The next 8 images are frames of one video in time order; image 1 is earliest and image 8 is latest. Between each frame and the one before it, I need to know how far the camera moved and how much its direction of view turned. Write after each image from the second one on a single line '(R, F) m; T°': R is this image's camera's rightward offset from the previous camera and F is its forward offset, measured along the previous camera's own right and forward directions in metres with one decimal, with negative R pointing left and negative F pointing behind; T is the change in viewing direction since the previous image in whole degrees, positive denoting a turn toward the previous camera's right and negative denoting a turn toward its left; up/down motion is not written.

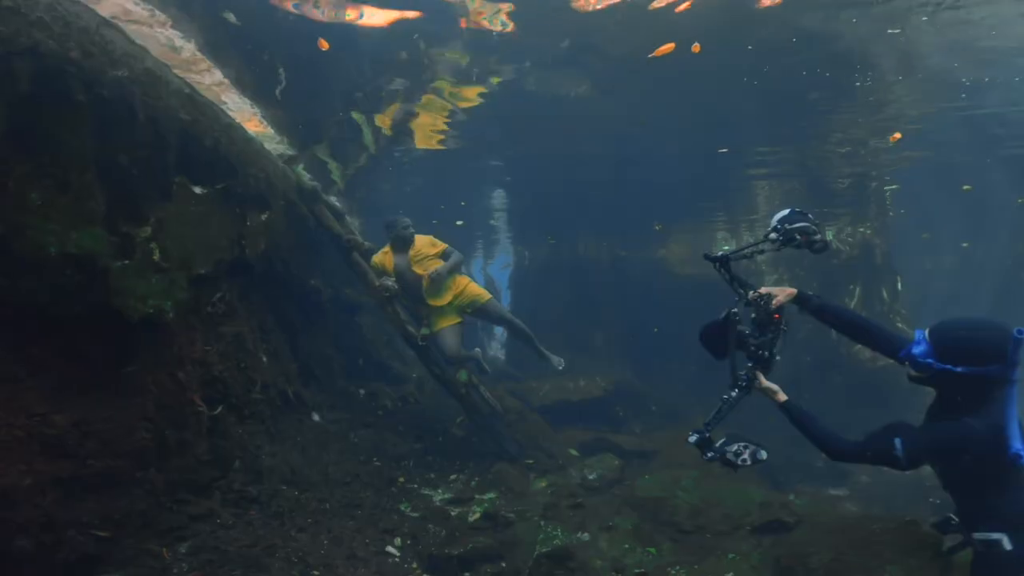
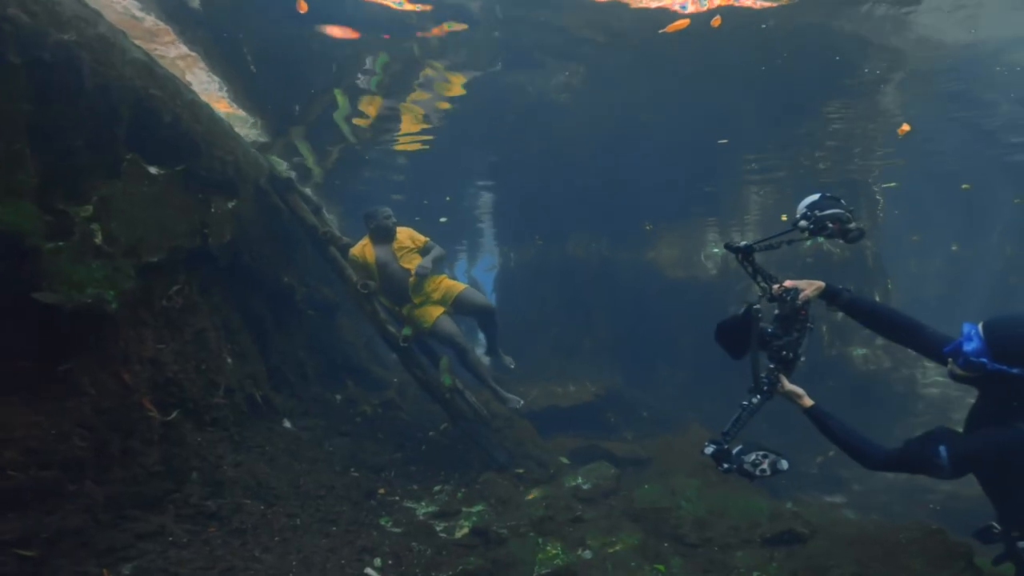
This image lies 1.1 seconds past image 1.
(-0.1, +0.6) m; +2°
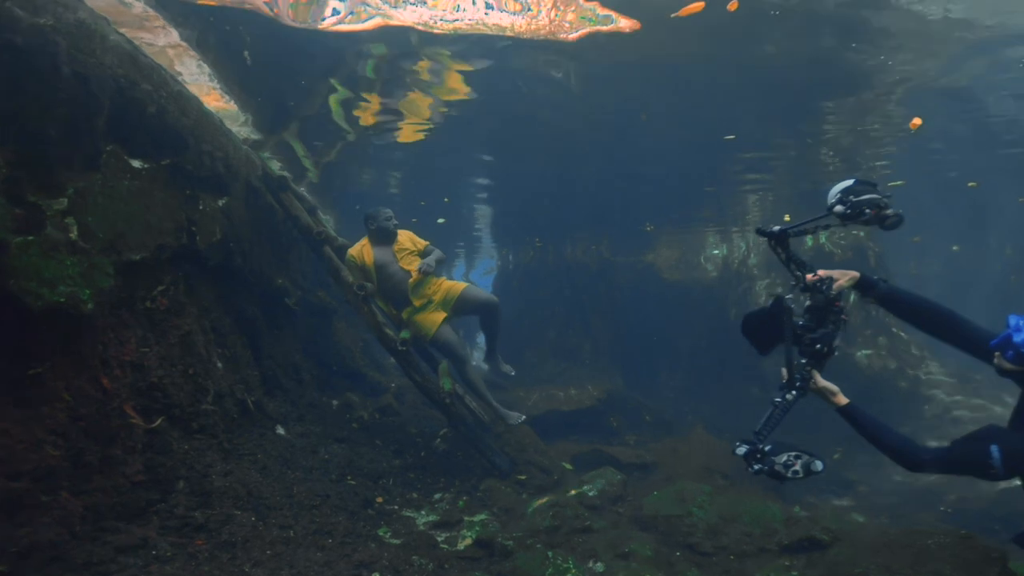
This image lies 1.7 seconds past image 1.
(-0.1, +0.3) m; 0°
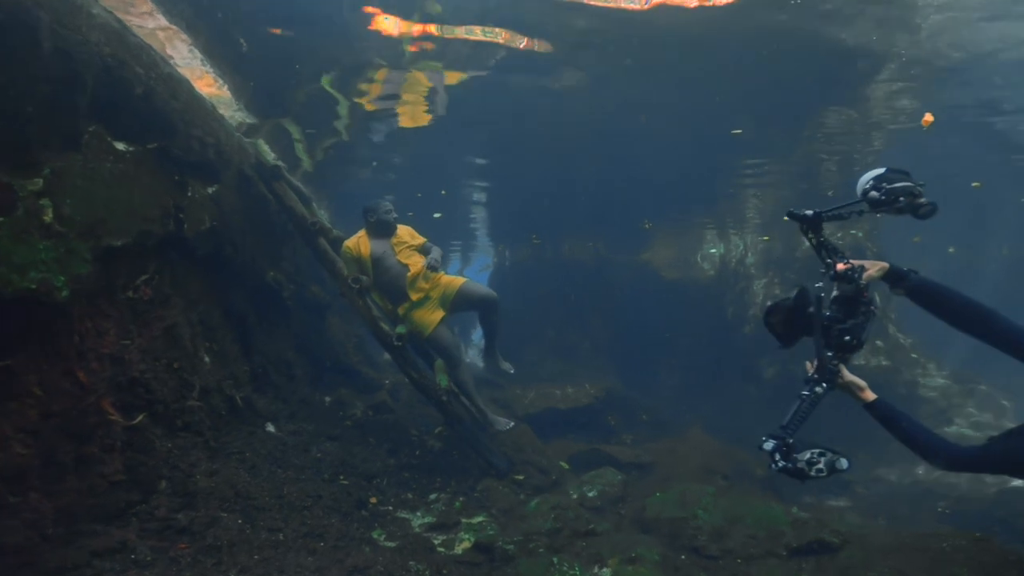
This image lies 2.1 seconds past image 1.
(-0.1, +0.2) m; +1°
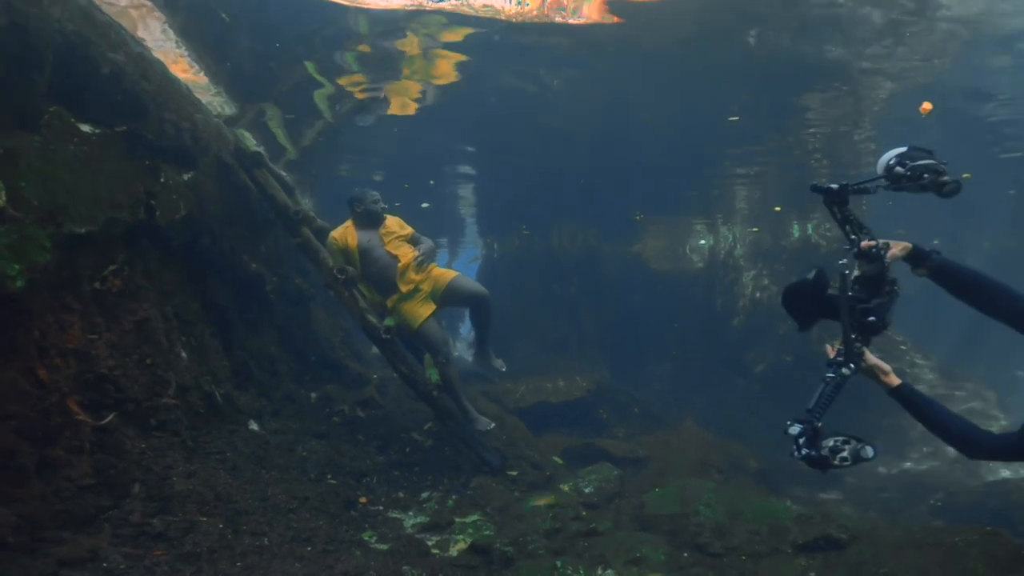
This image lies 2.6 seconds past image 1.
(-0.1, +0.3) m; +1°
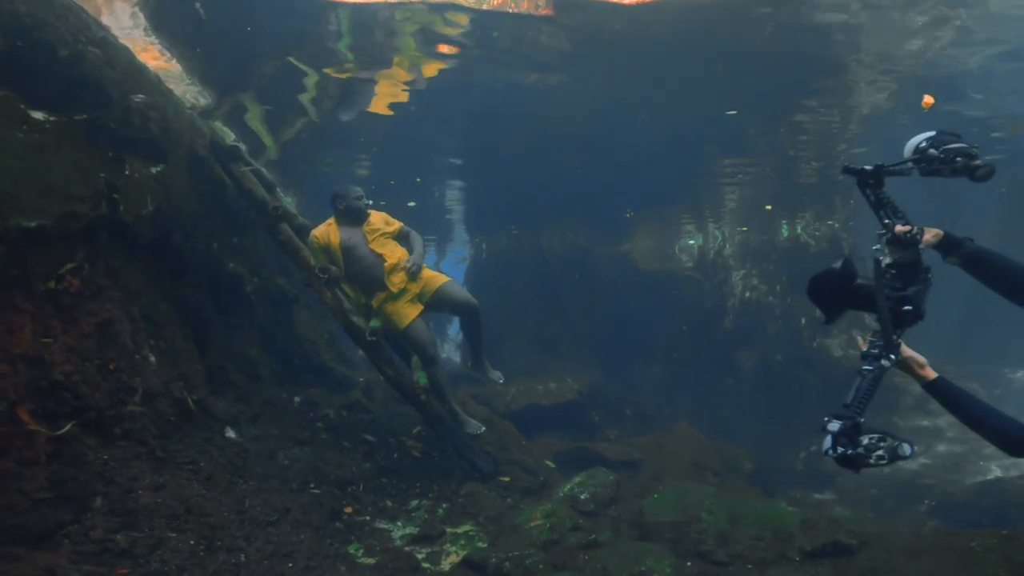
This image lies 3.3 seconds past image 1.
(-0.1, +0.3) m; +1°
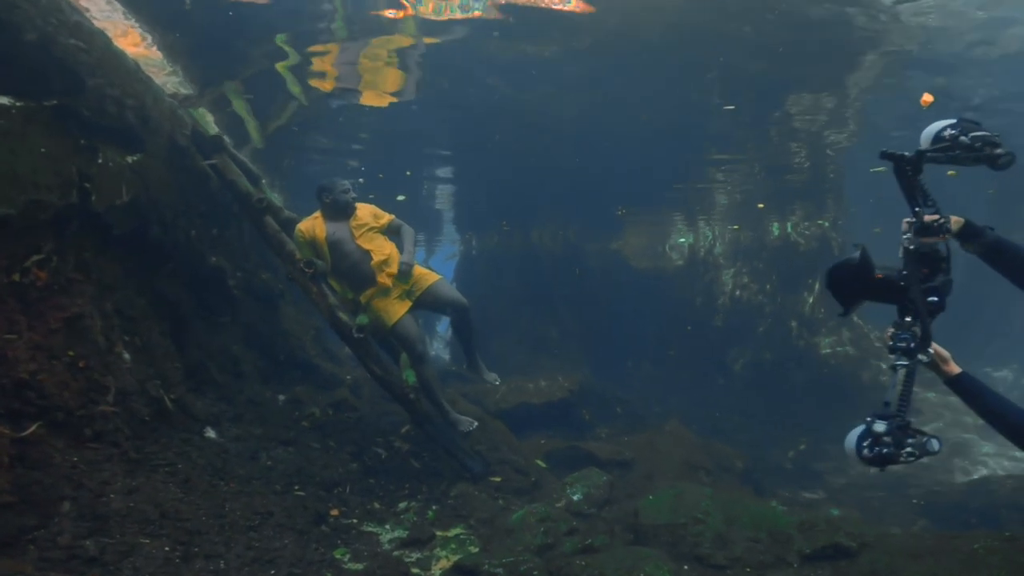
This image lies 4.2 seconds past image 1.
(0.0, +0.2) m; +1°
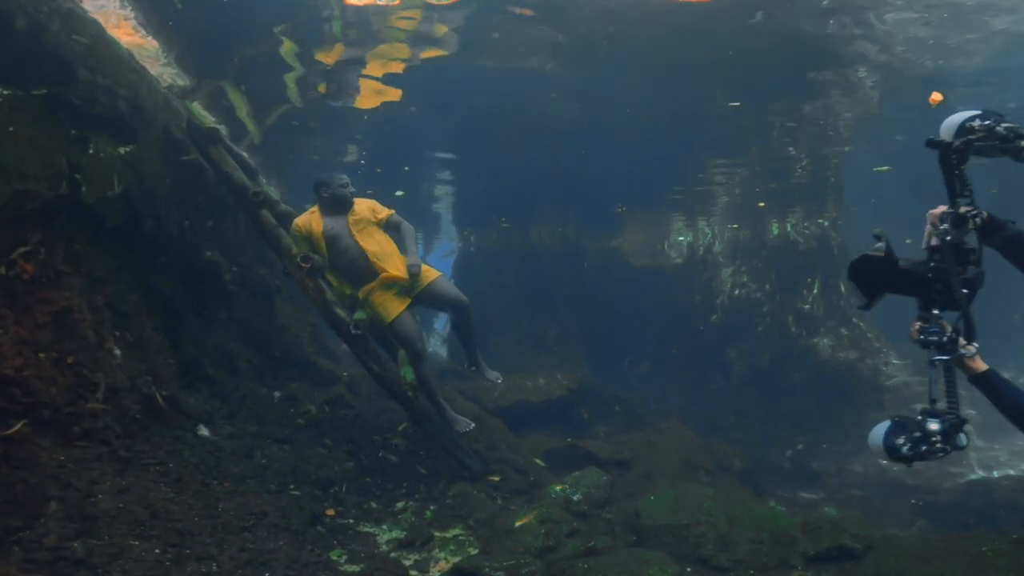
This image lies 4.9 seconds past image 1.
(0.0, +0.1) m; 0°
